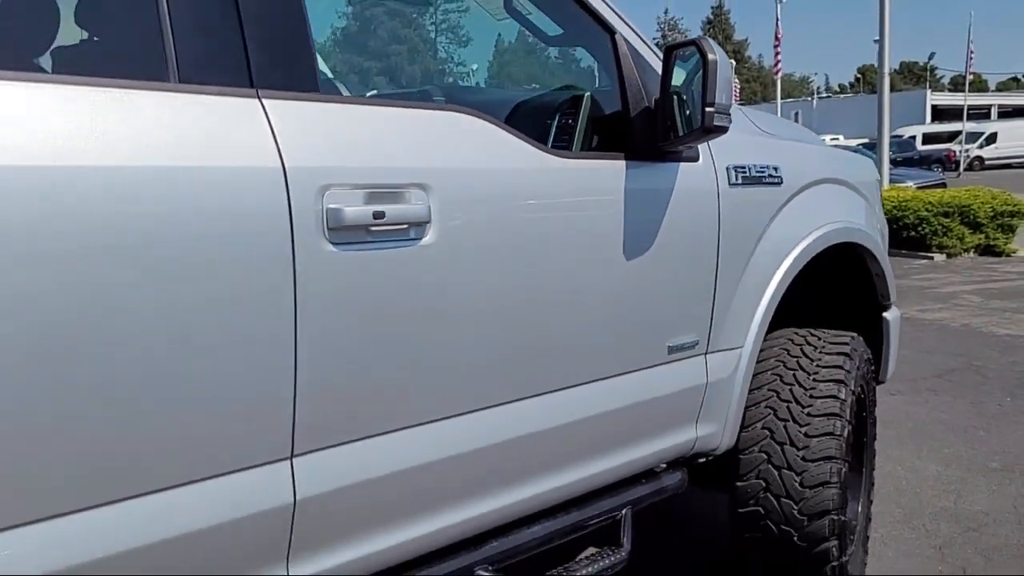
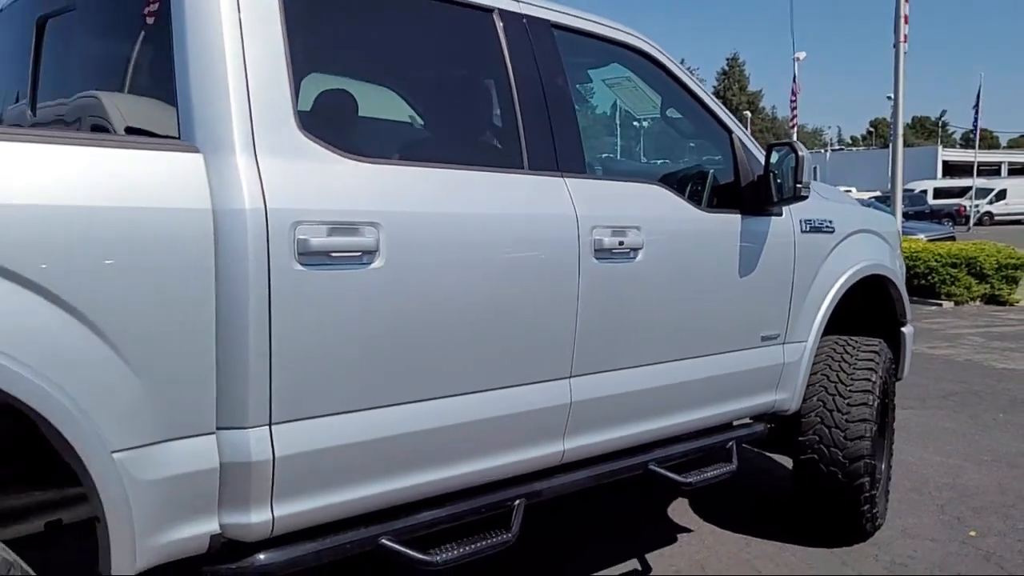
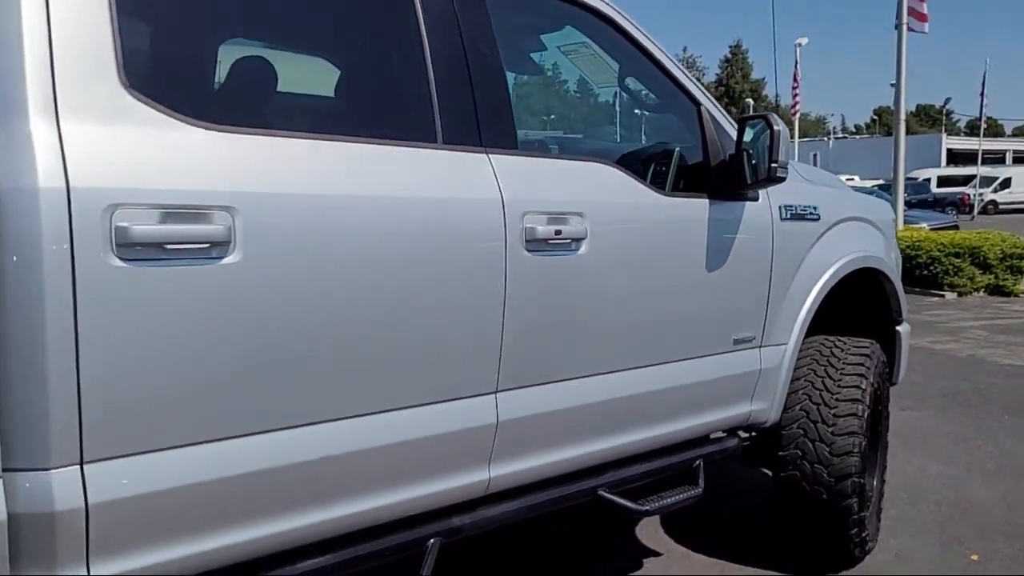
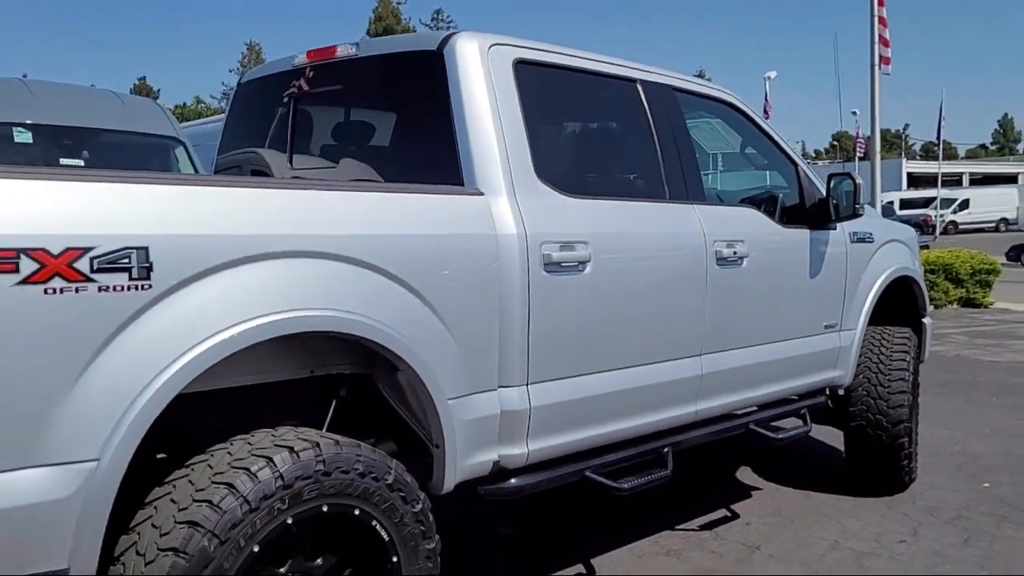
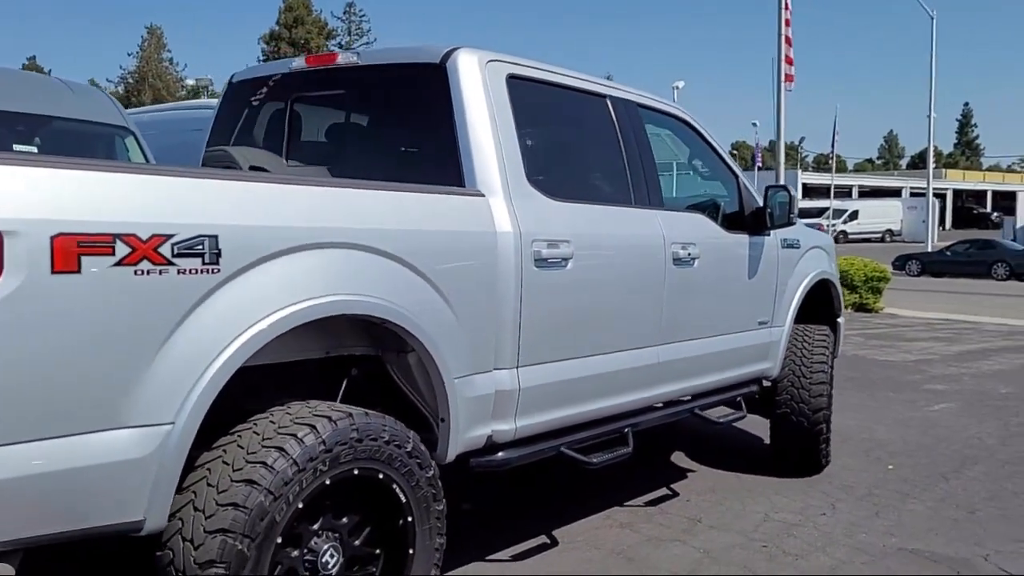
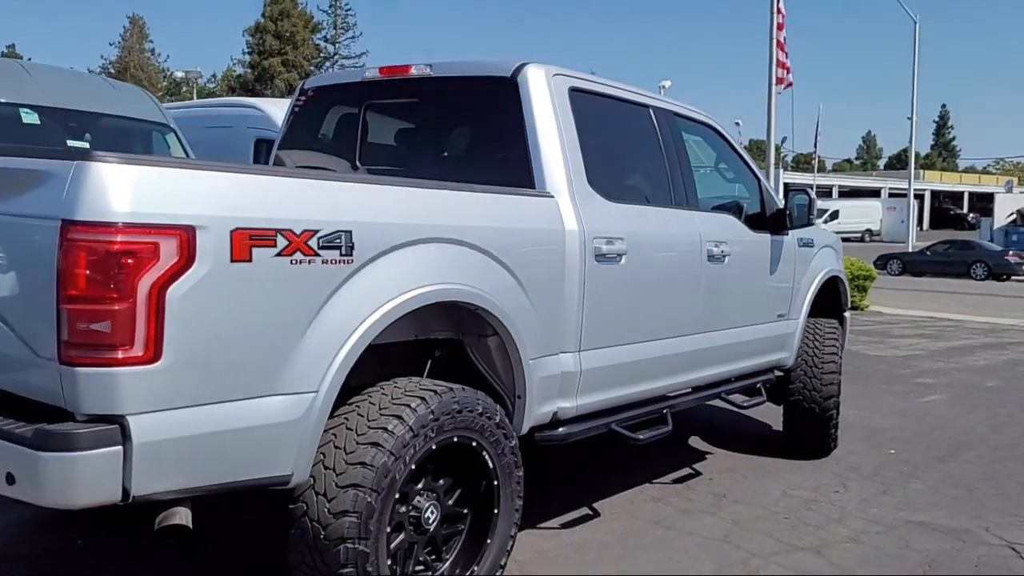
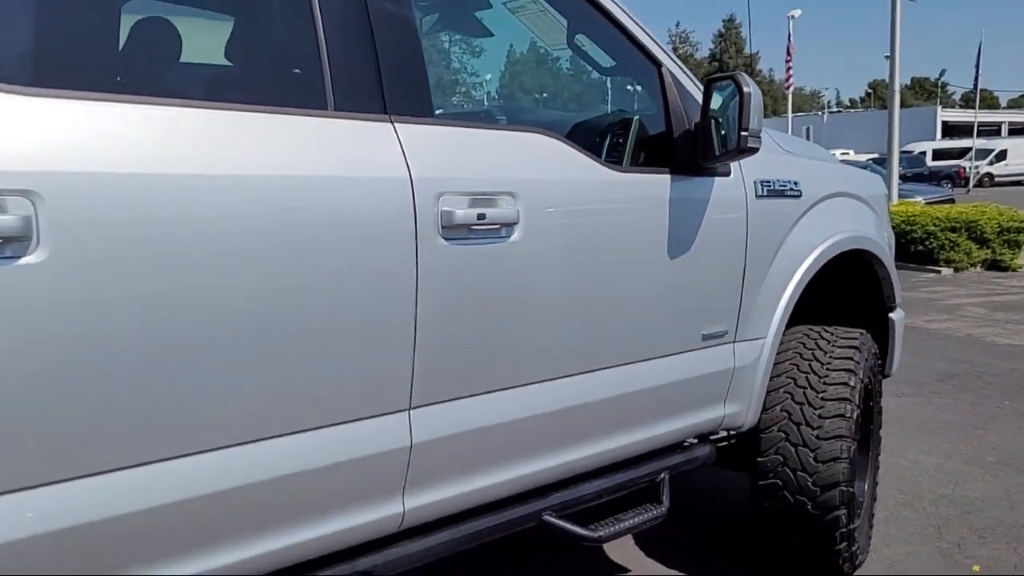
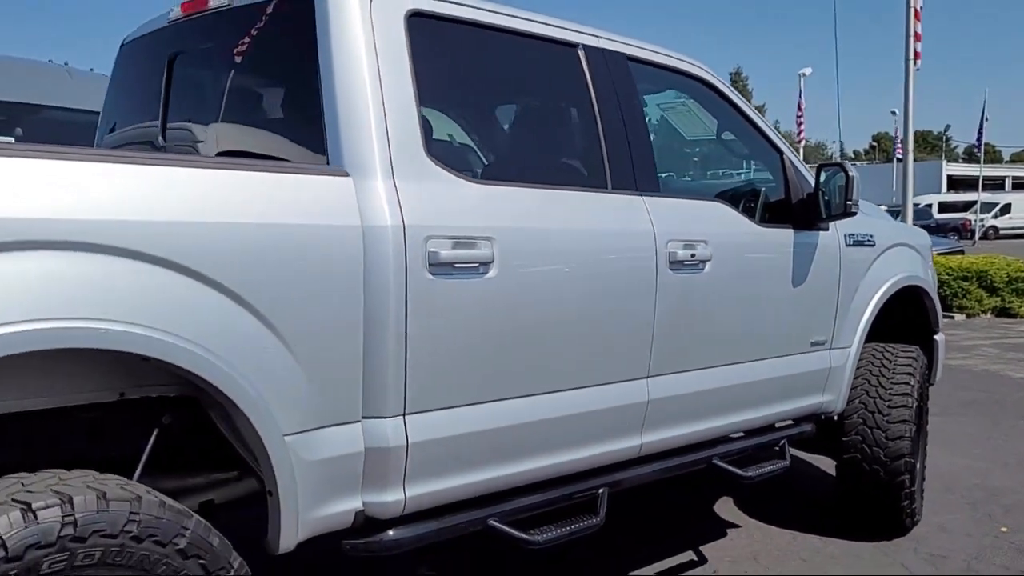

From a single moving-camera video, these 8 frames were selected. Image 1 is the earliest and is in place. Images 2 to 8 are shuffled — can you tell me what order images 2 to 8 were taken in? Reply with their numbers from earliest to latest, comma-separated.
7, 3, 2, 8, 4, 5, 6
